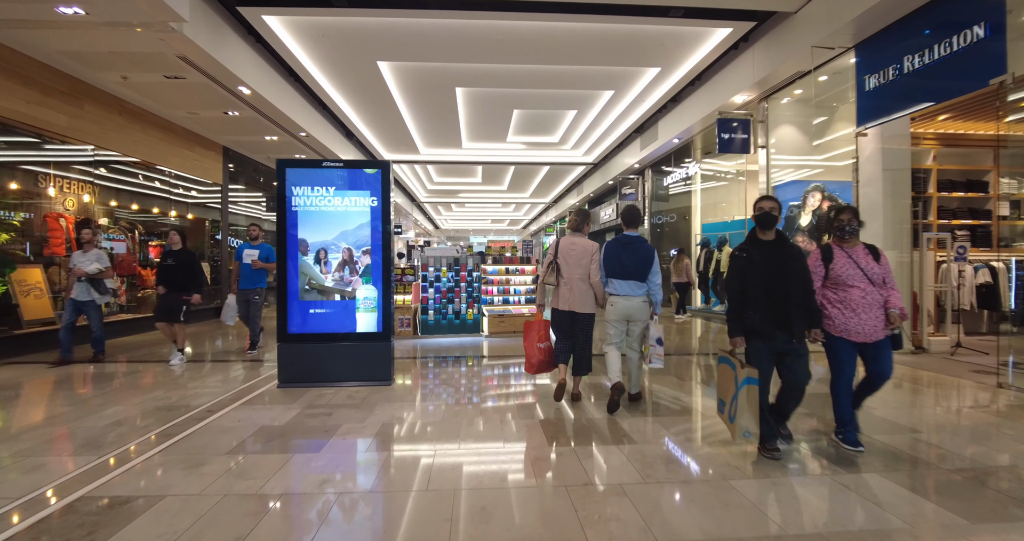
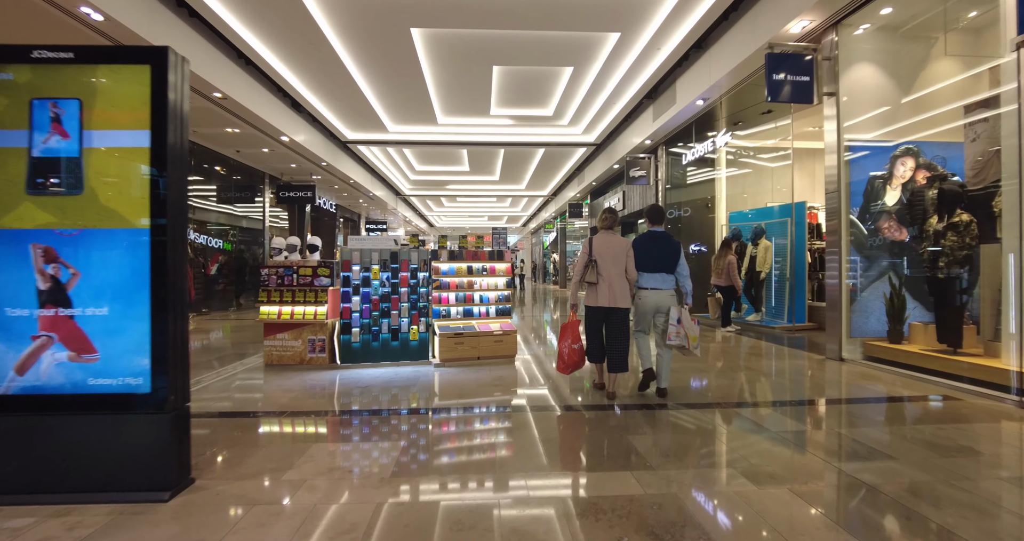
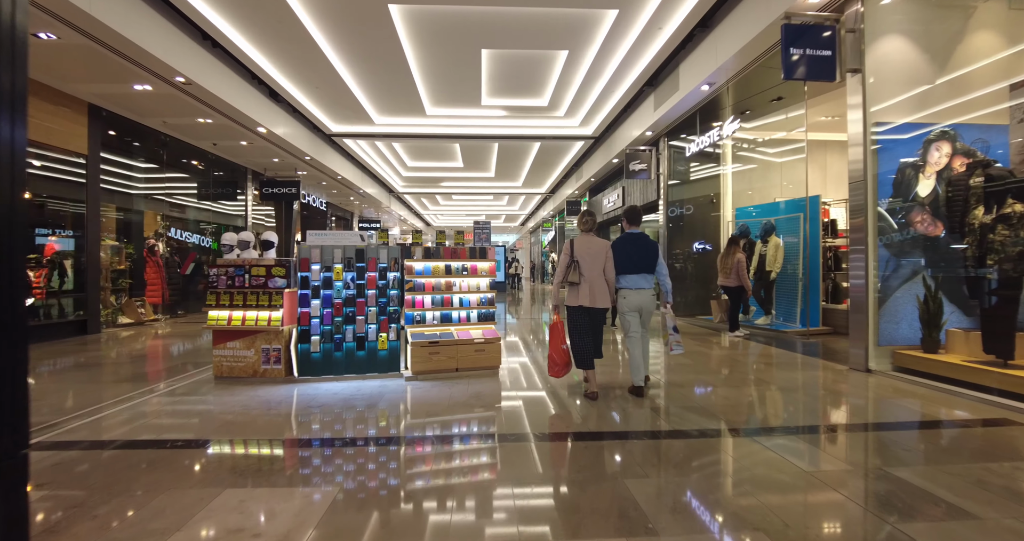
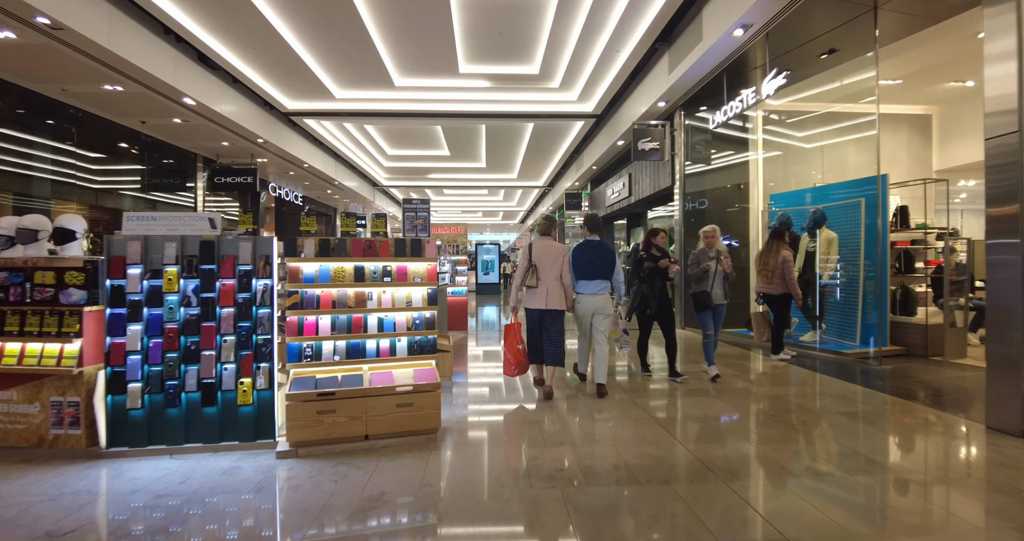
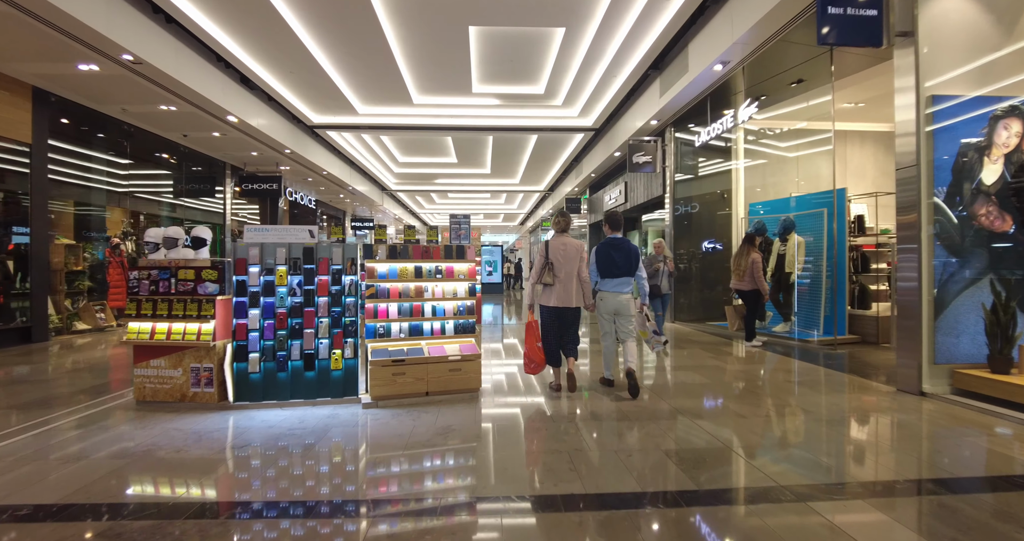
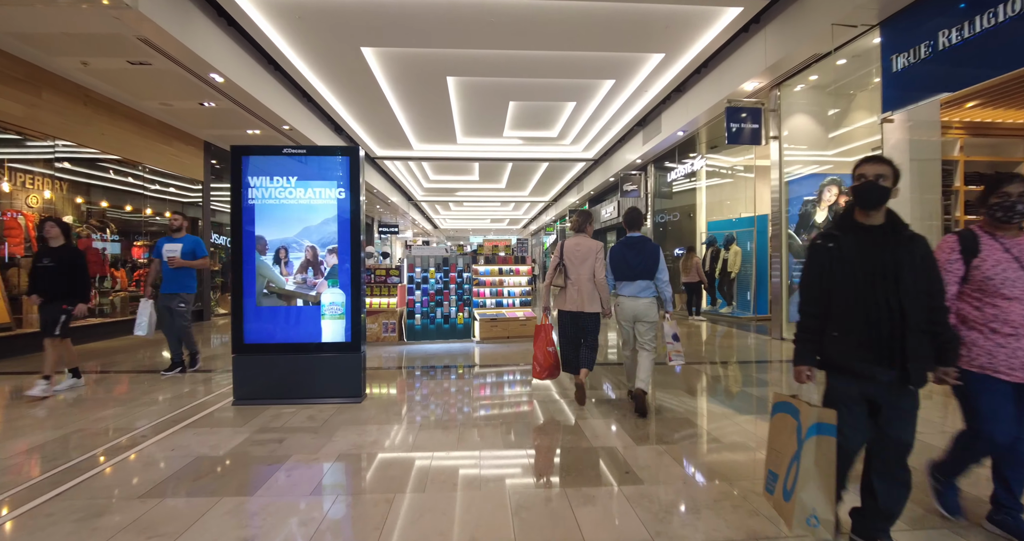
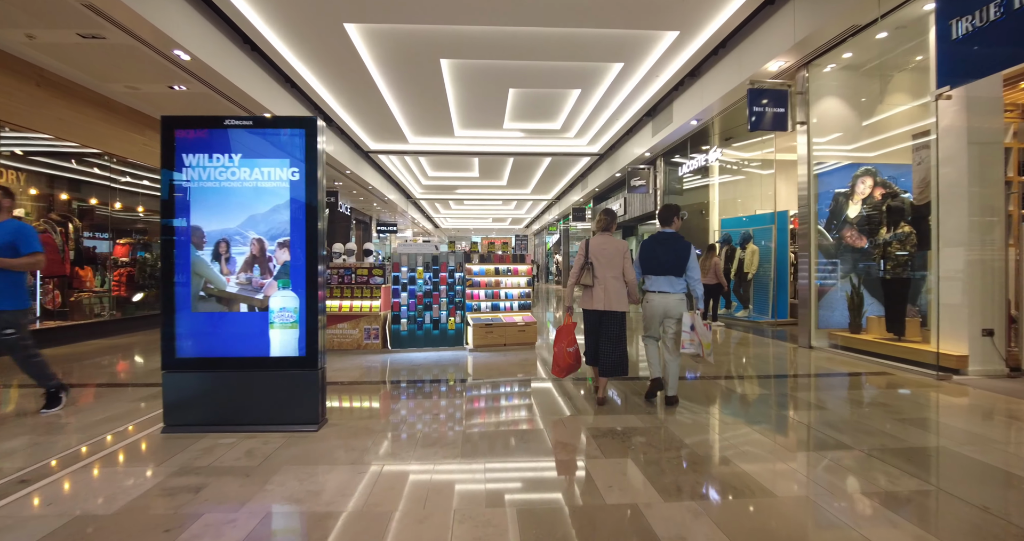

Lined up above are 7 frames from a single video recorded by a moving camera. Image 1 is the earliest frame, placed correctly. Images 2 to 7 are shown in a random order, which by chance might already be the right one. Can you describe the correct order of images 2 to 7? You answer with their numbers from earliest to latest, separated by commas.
6, 7, 2, 3, 5, 4
